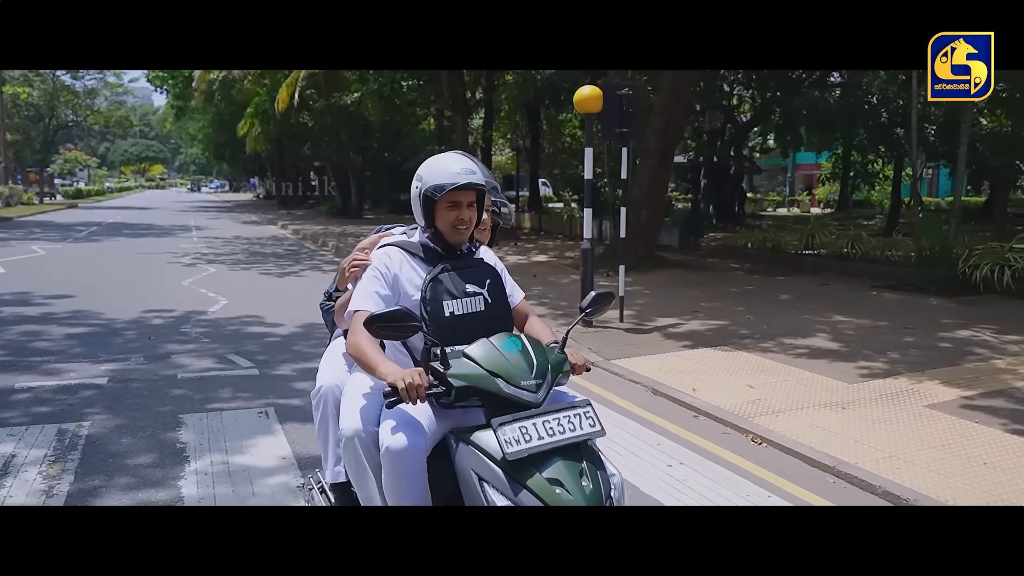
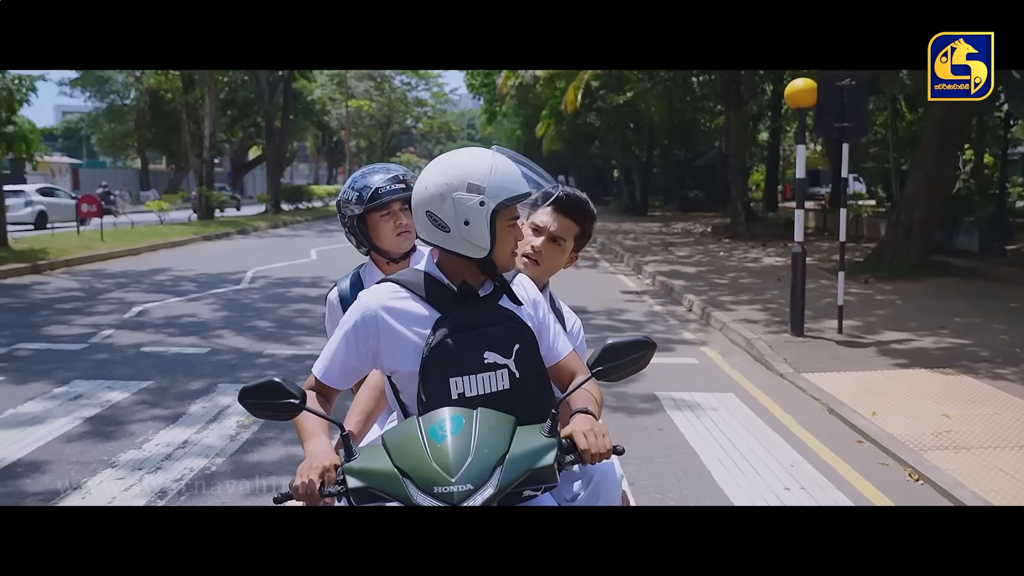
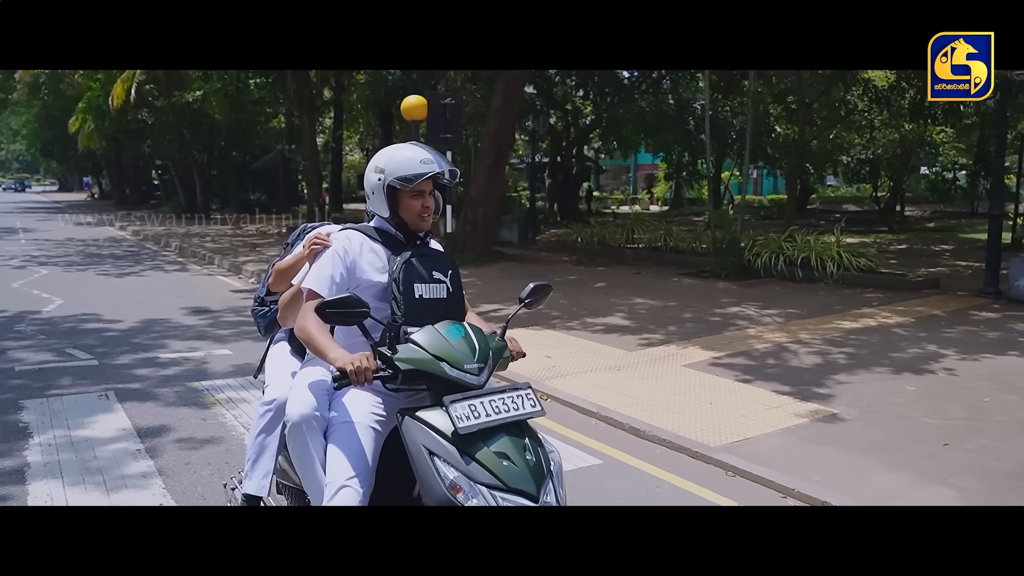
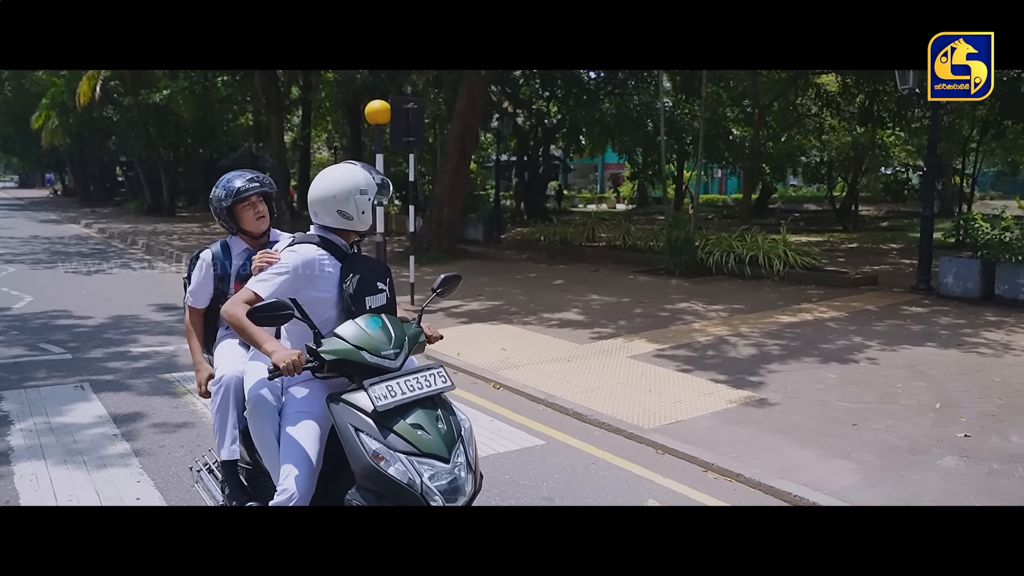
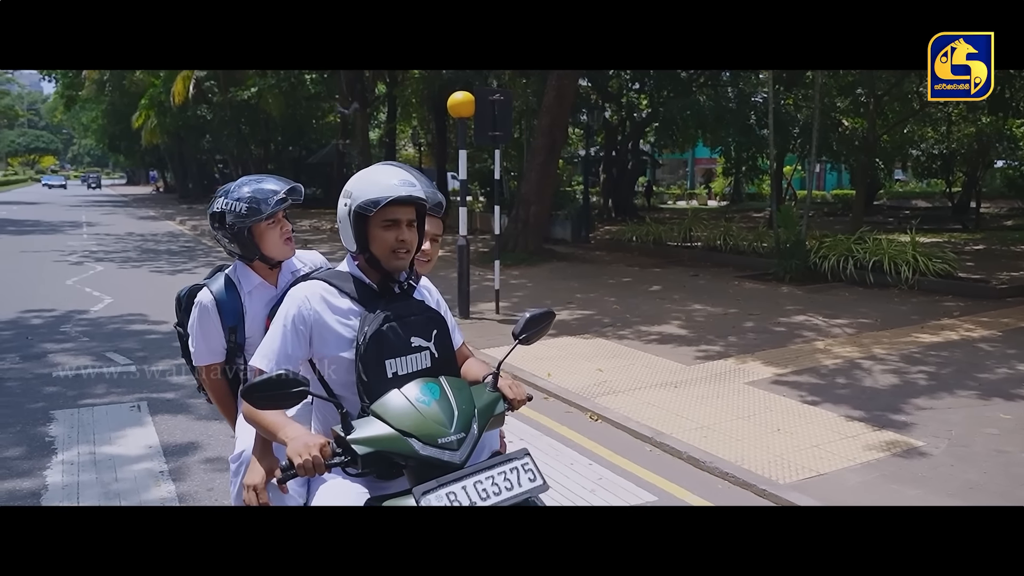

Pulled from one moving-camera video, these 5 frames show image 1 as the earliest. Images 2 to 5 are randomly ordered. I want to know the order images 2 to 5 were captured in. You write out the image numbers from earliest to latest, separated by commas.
3, 4, 5, 2
